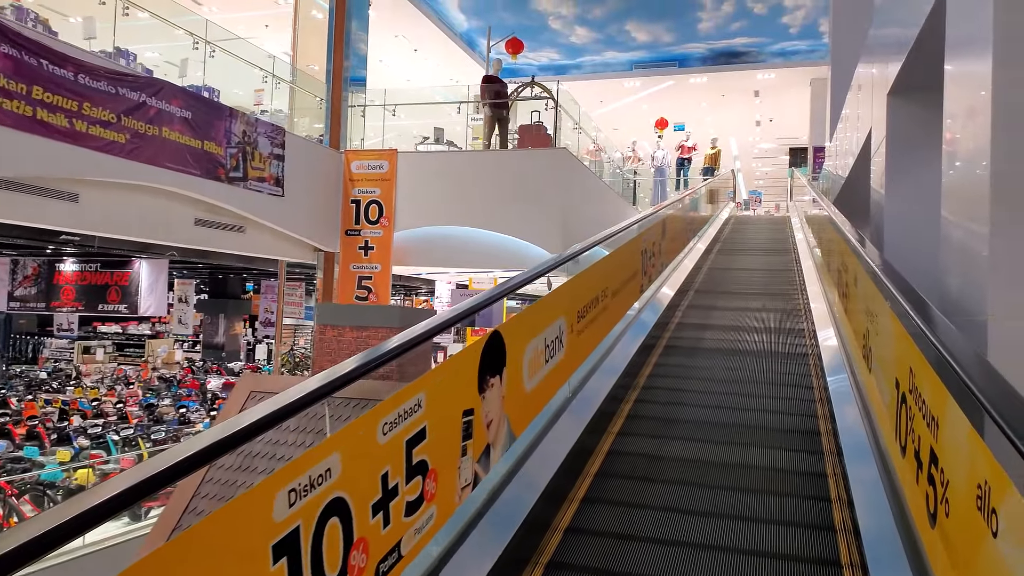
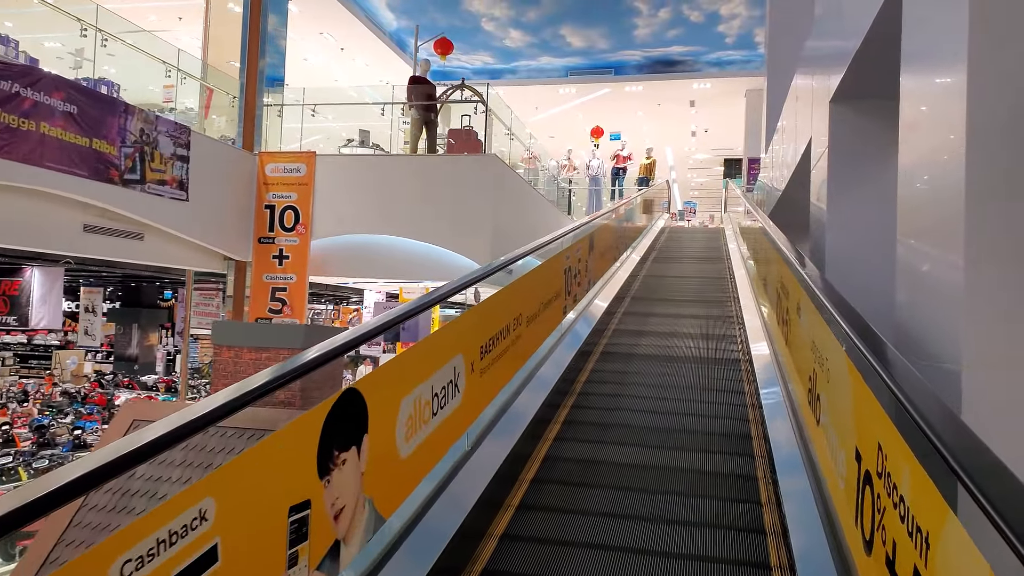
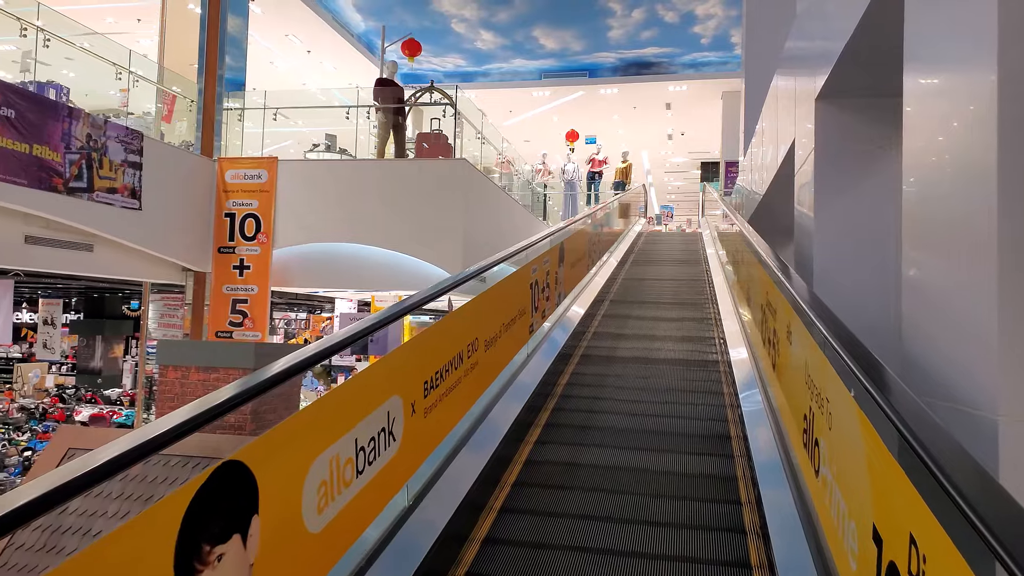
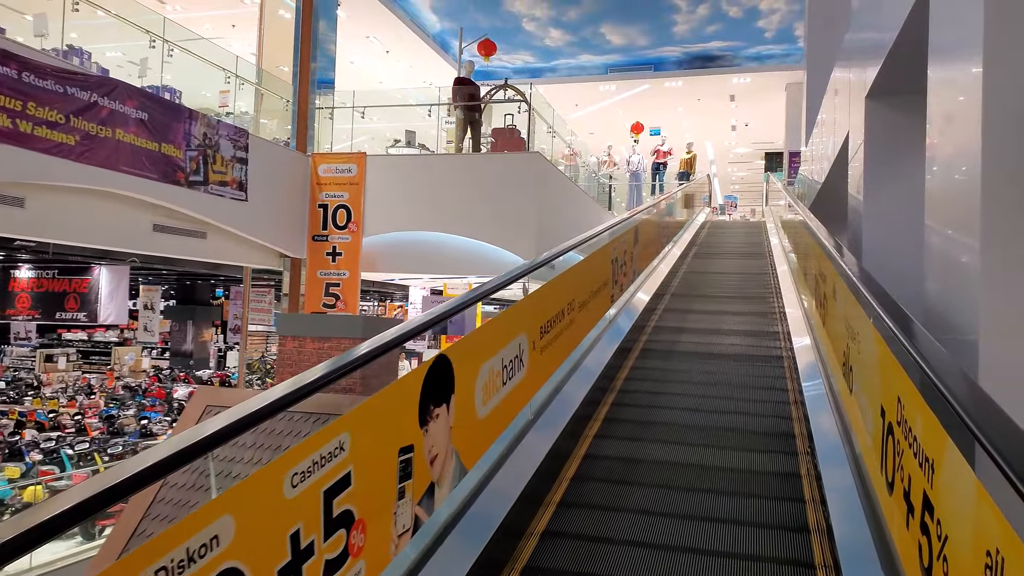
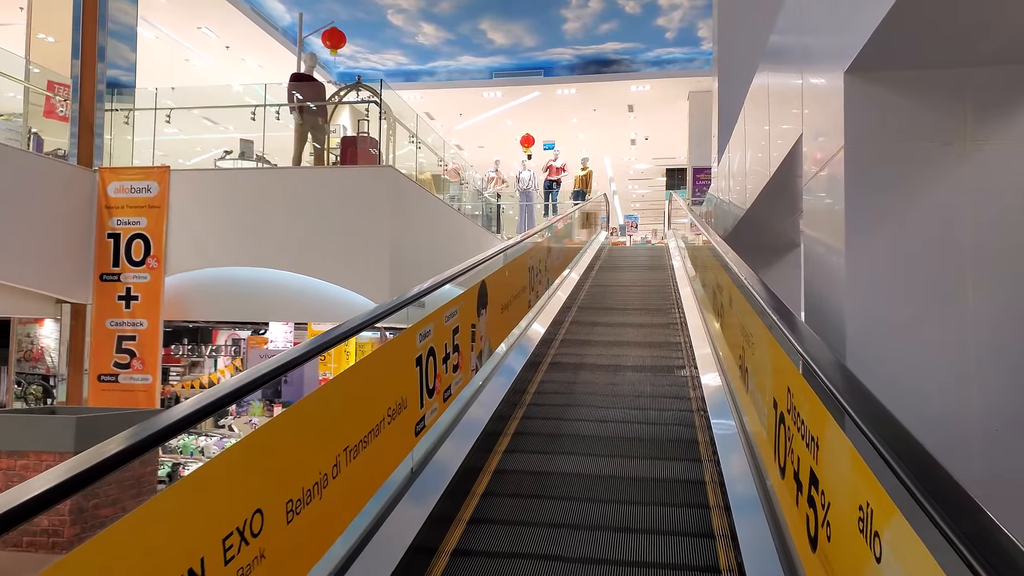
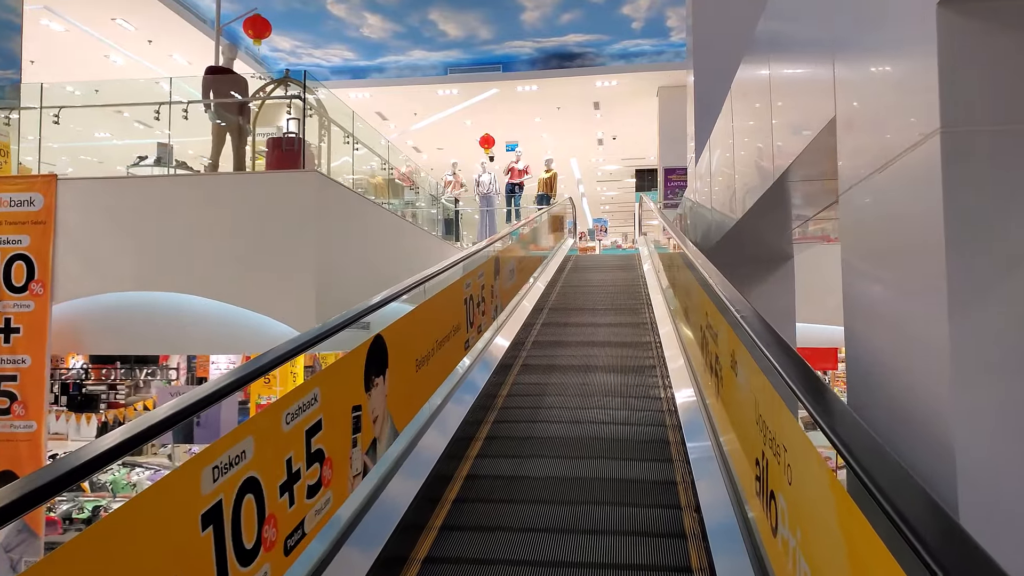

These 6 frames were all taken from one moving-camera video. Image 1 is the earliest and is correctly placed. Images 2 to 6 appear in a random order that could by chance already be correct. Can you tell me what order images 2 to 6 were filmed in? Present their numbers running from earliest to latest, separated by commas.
4, 2, 3, 5, 6
